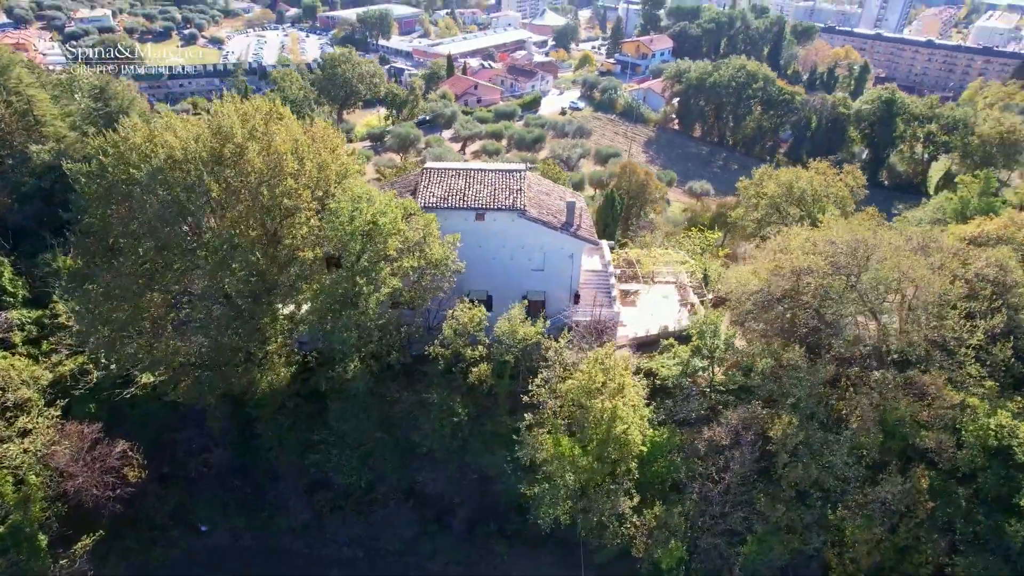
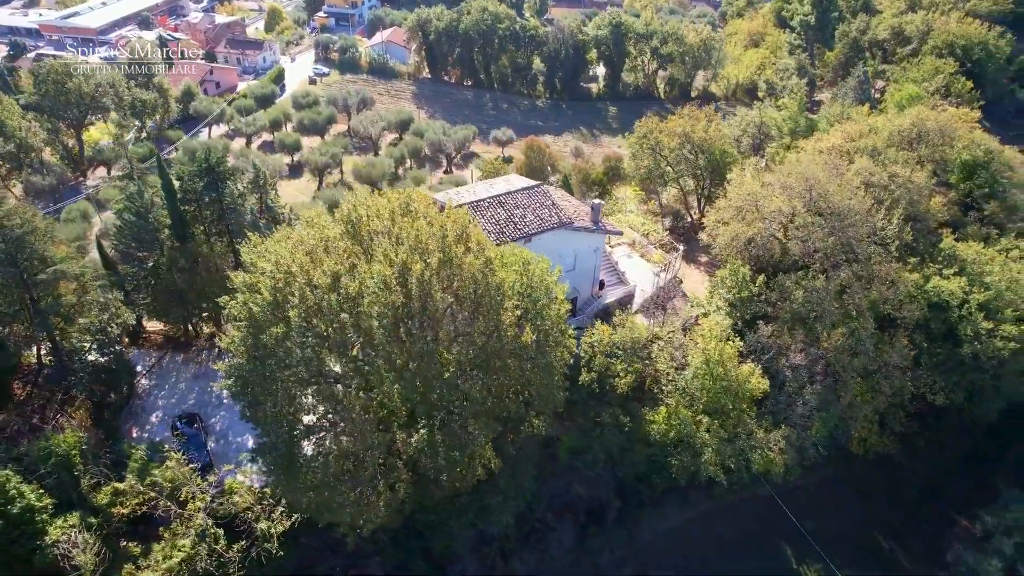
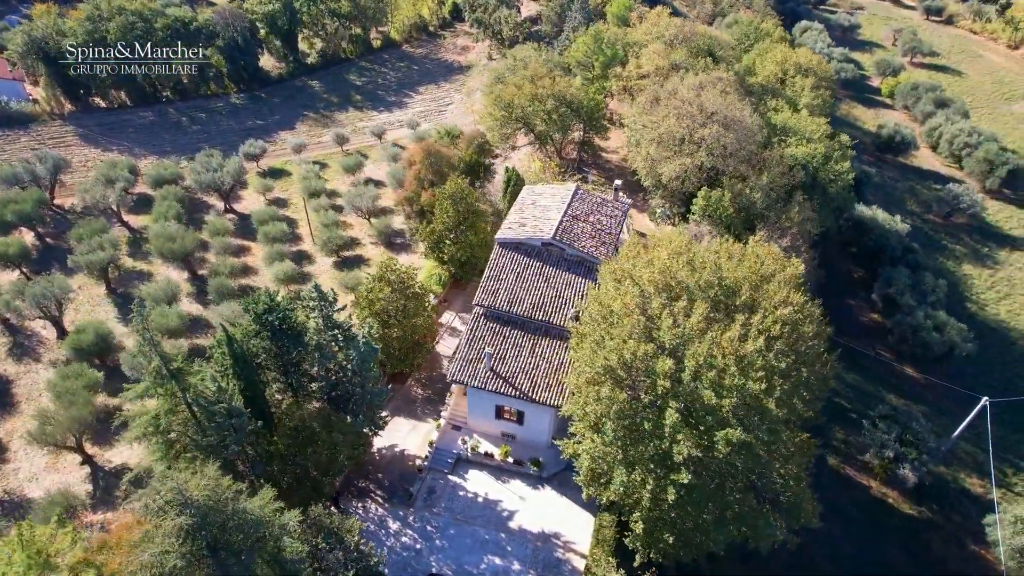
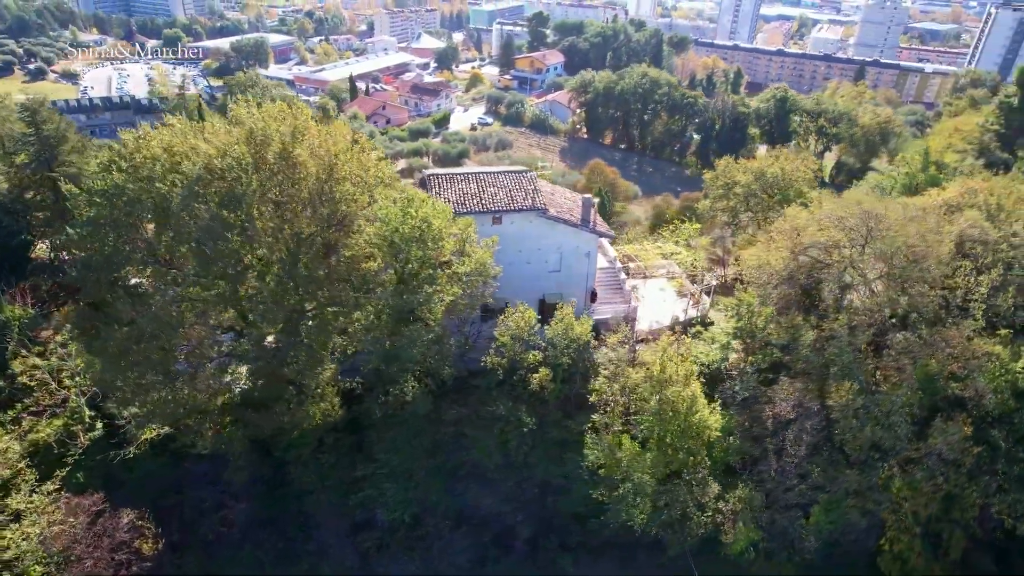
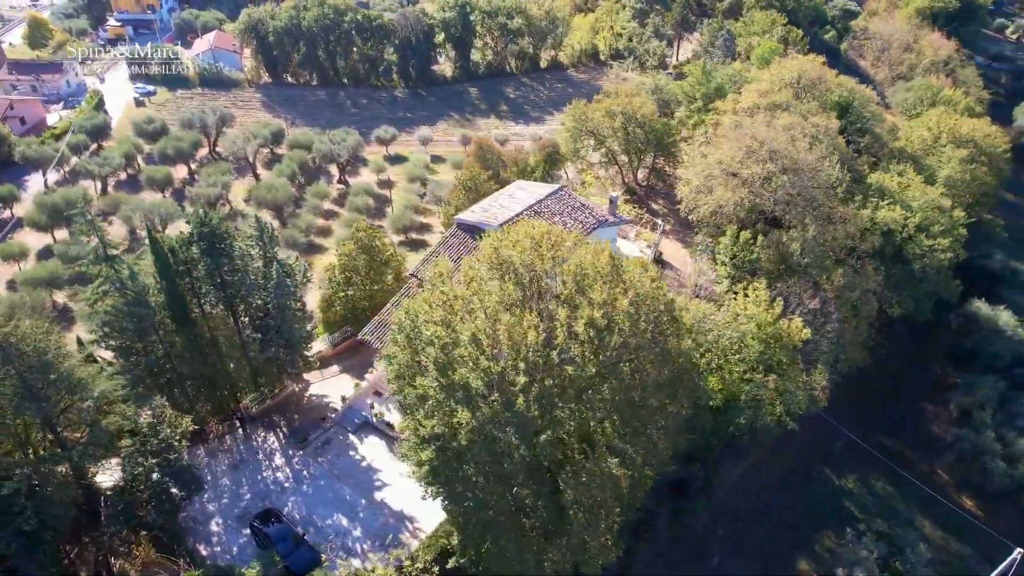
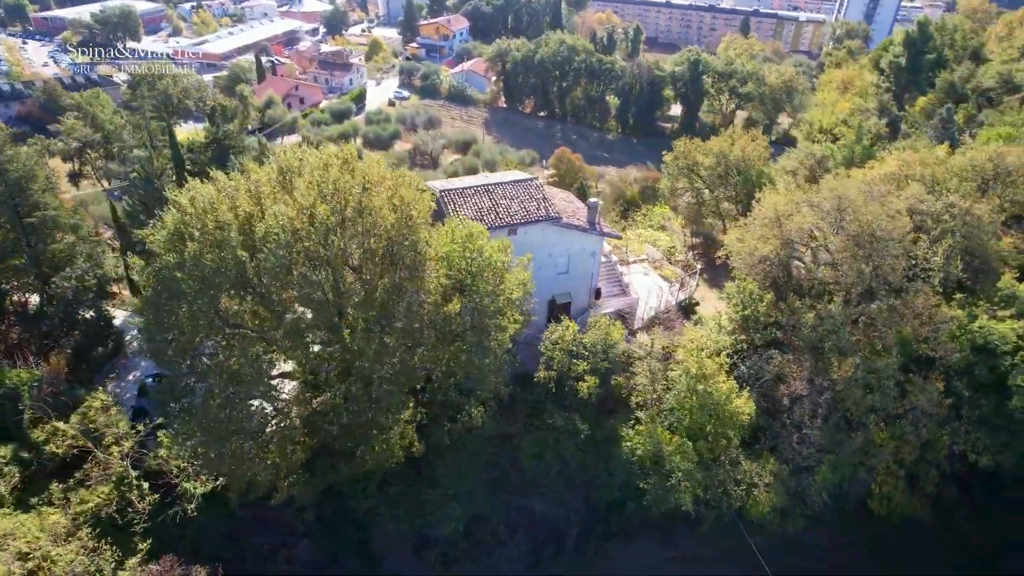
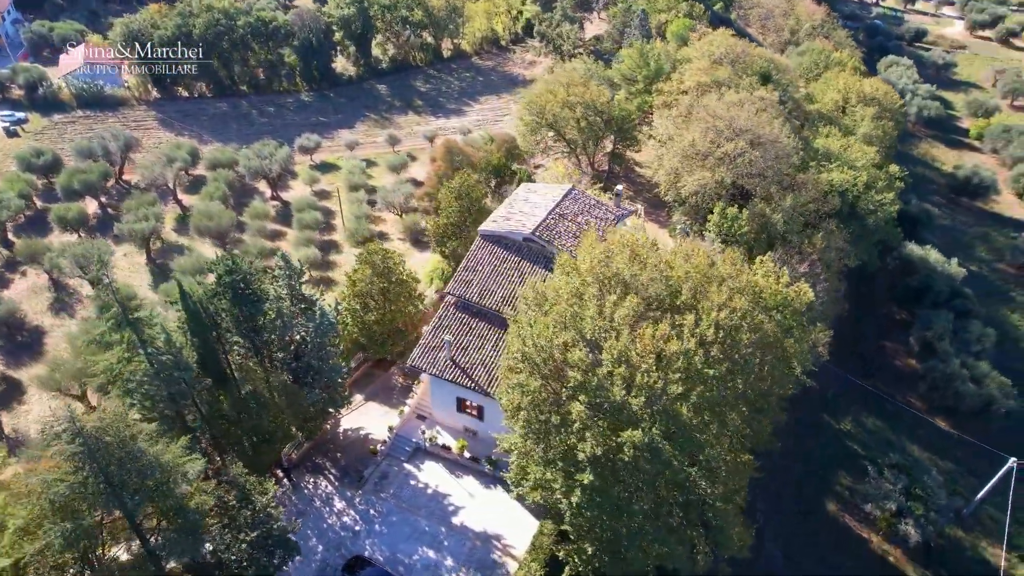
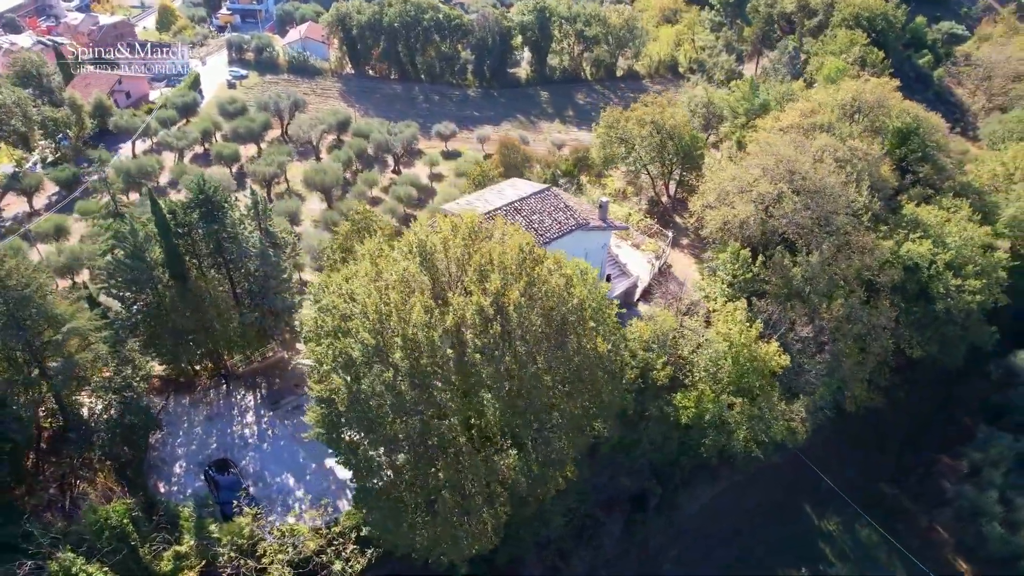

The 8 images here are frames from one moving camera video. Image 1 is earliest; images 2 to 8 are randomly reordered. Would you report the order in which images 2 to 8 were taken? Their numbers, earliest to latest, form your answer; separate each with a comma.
4, 6, 2, 8, 5, 7, 3
